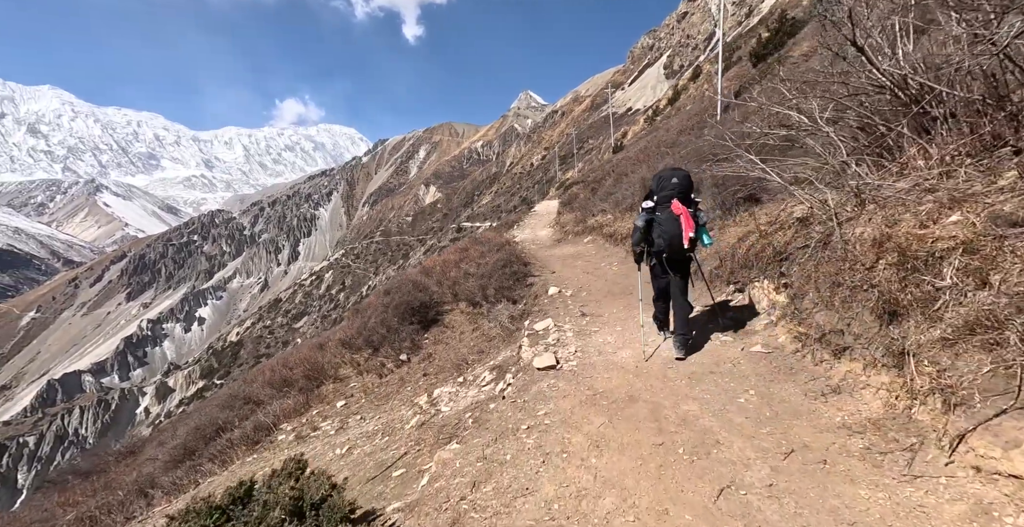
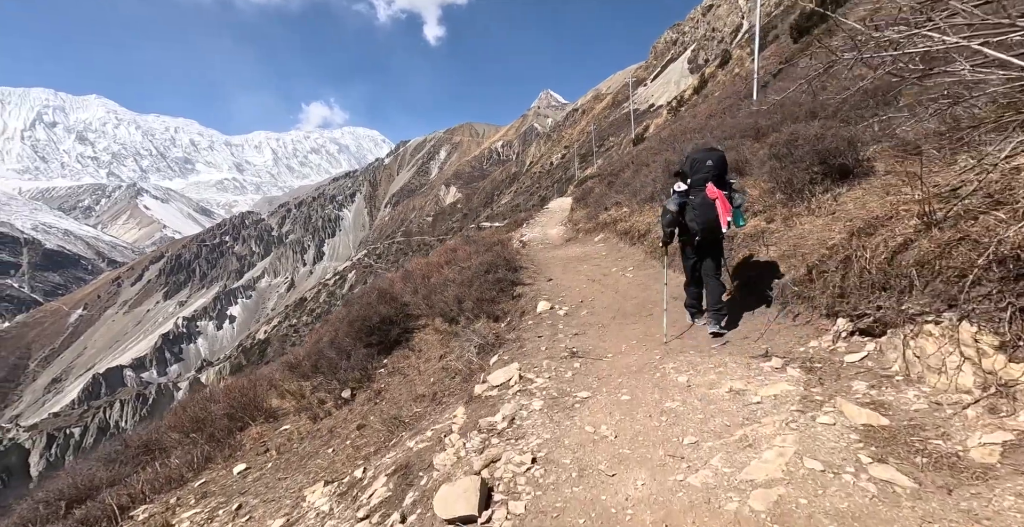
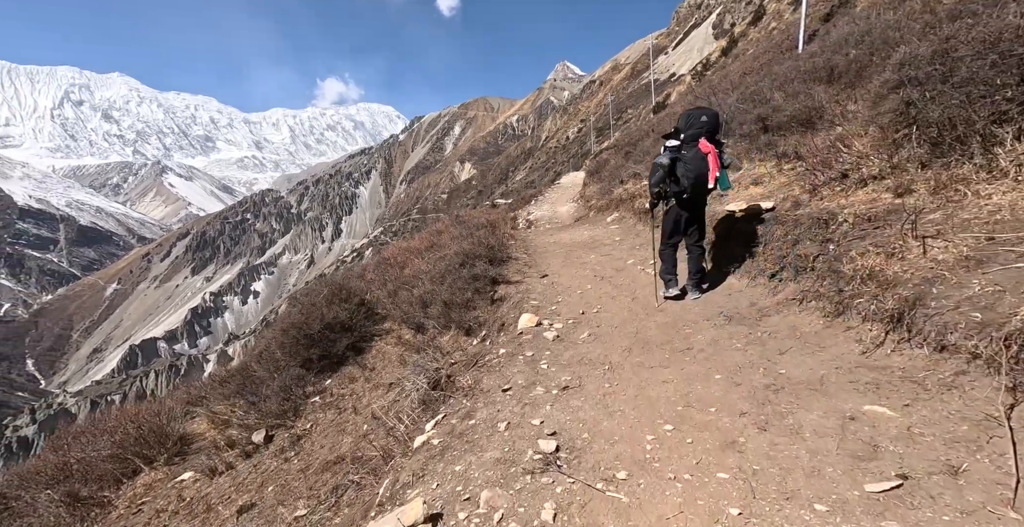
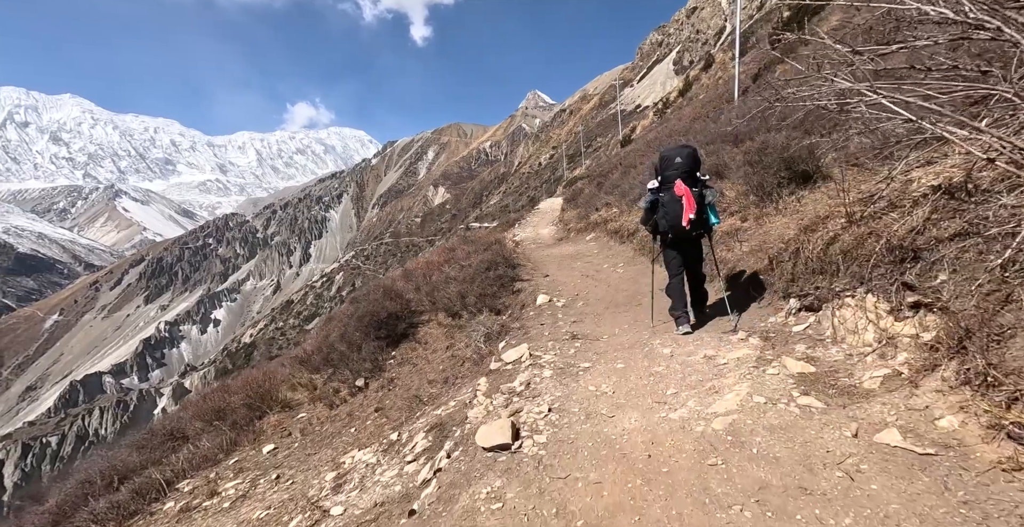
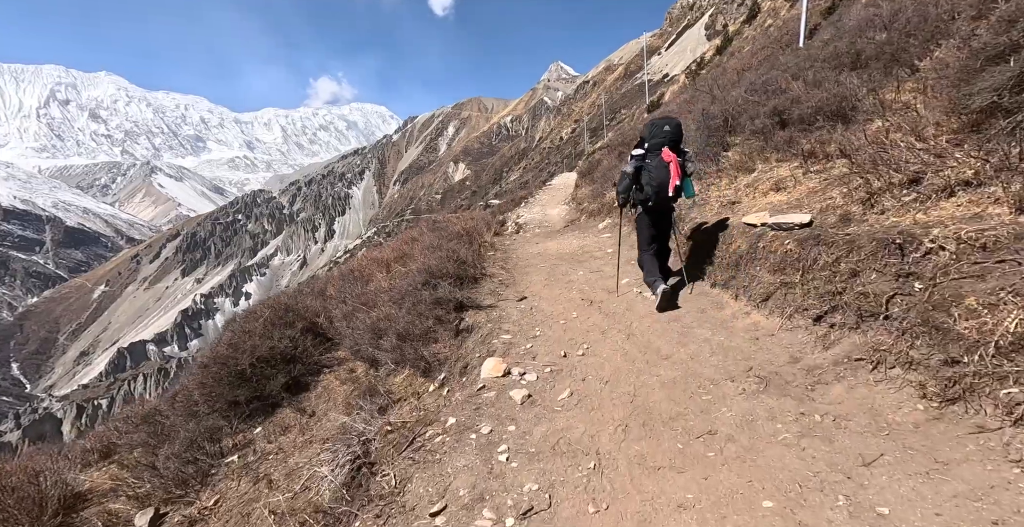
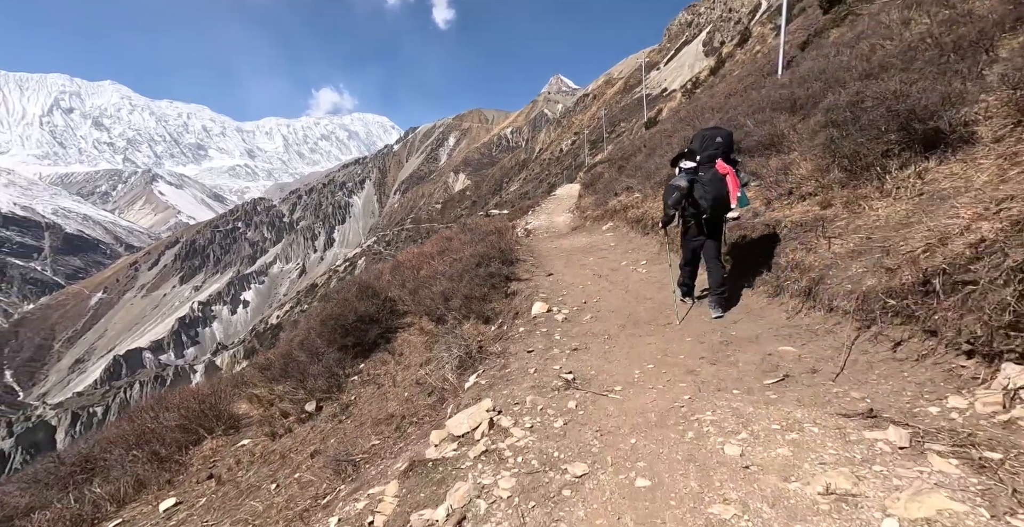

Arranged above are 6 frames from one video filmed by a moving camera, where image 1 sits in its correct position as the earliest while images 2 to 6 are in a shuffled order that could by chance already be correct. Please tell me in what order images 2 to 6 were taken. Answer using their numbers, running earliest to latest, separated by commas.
4, 2, 6, 3, 5
